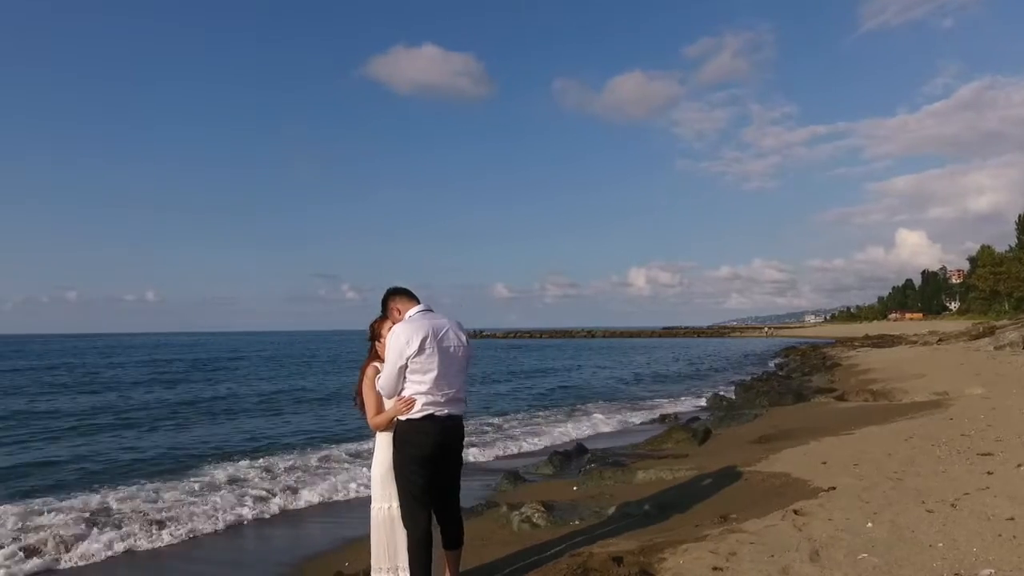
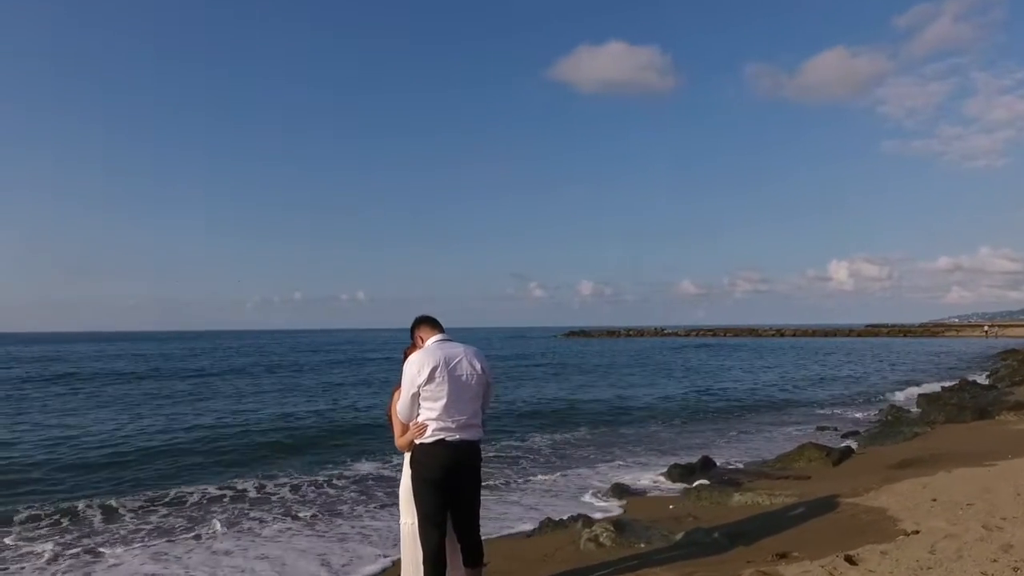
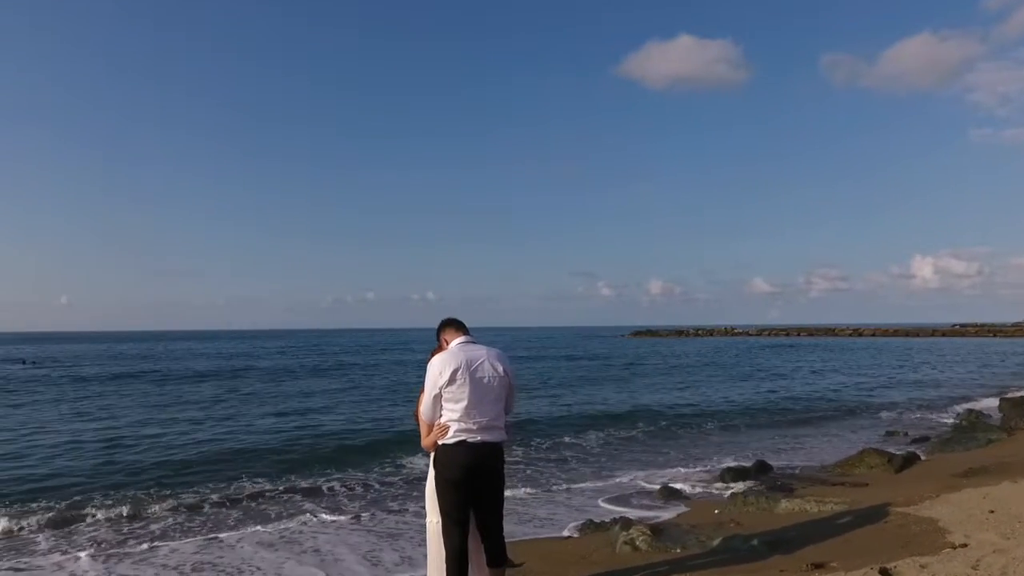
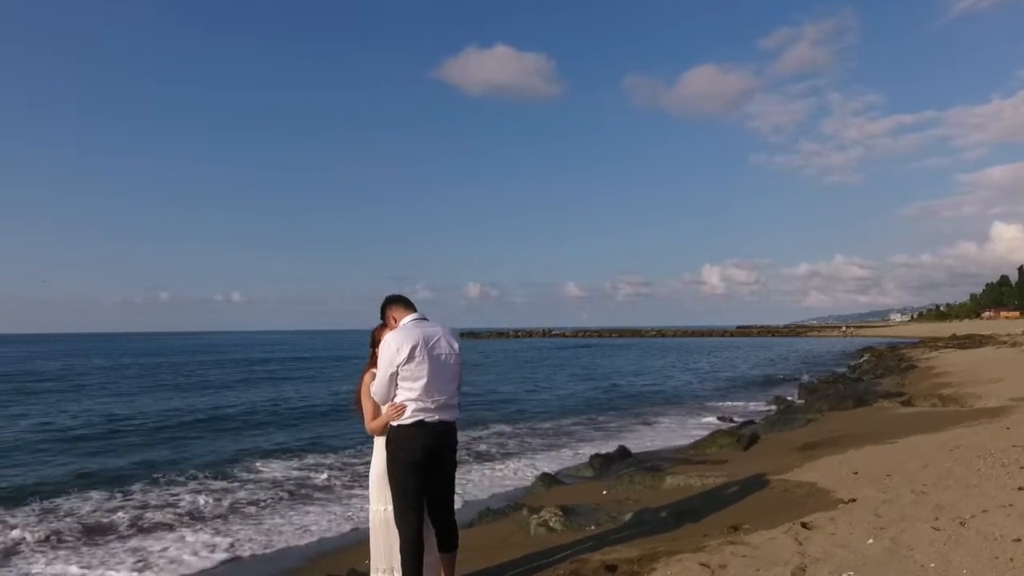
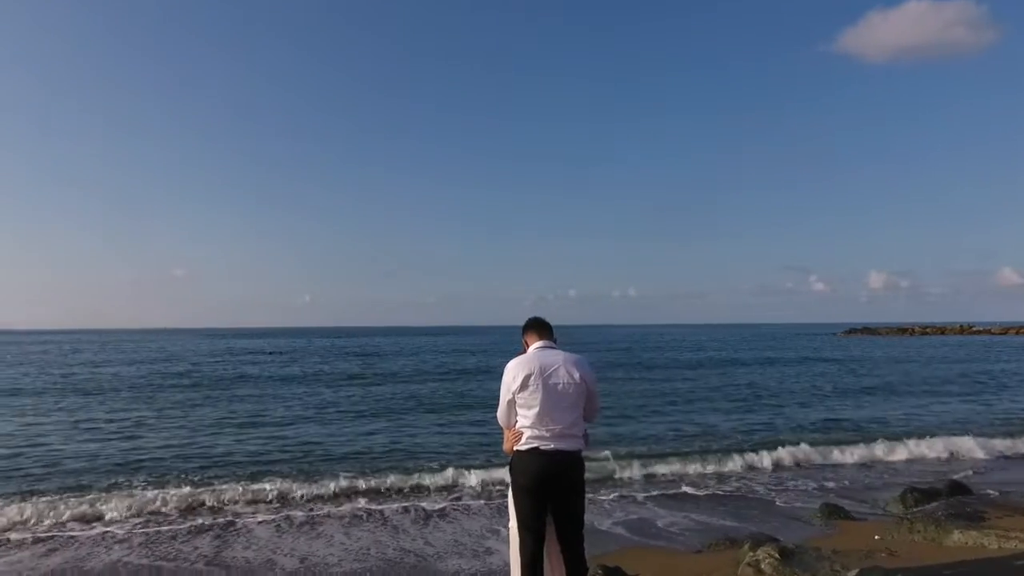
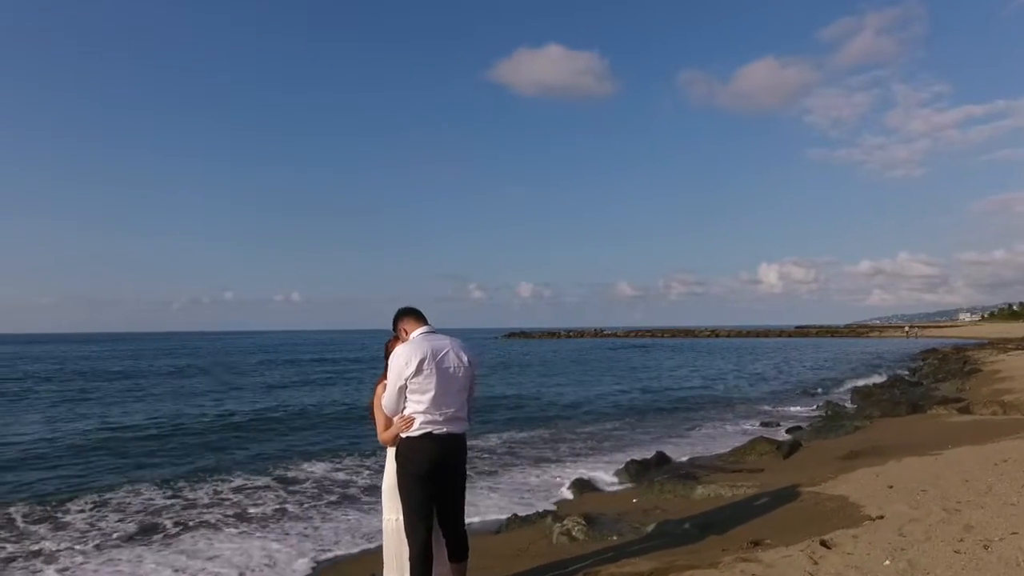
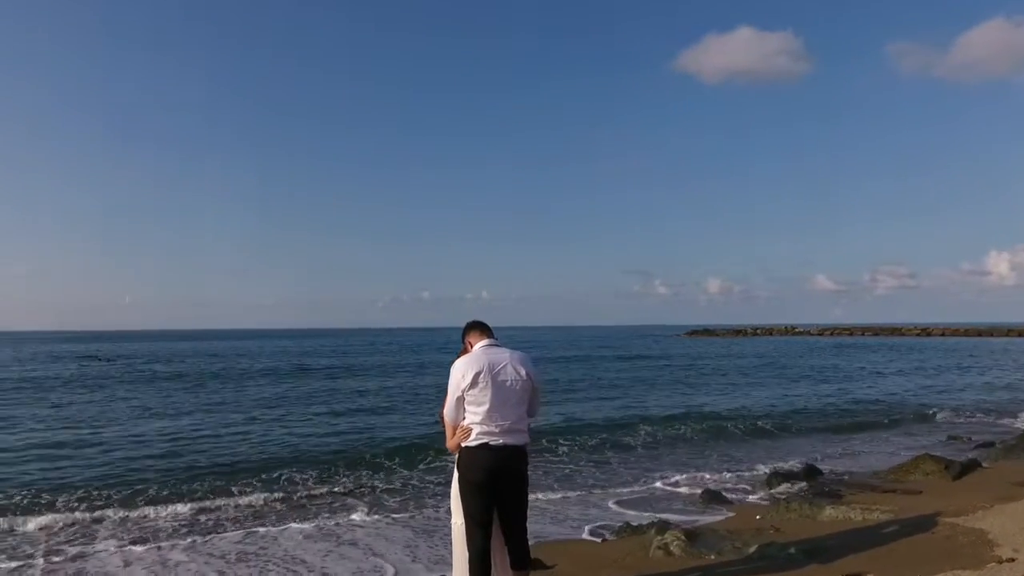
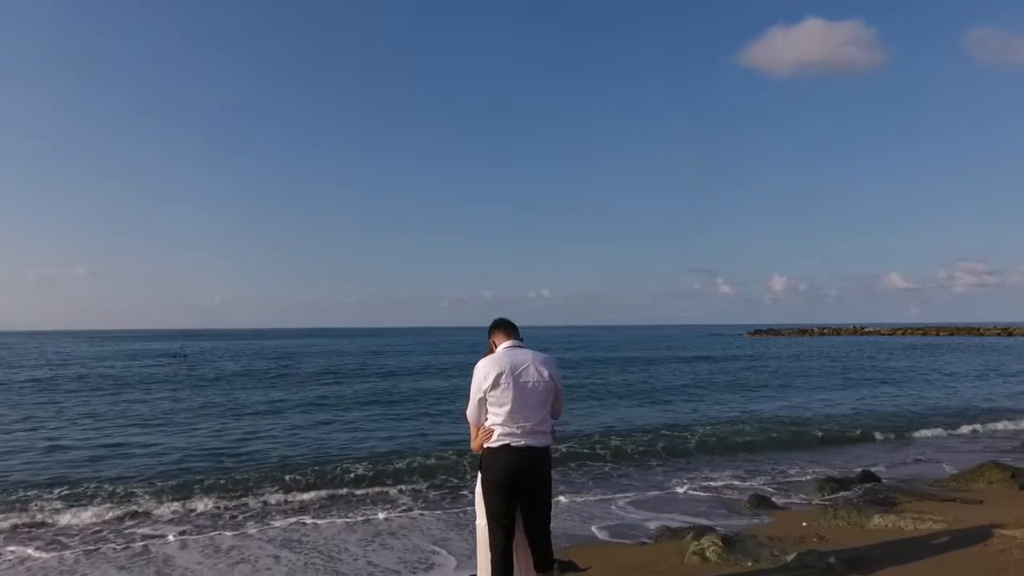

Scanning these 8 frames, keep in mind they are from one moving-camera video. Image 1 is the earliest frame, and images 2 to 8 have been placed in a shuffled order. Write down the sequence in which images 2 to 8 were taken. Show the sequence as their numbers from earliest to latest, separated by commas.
4, 6, 2, 3, 7, 8, 5
